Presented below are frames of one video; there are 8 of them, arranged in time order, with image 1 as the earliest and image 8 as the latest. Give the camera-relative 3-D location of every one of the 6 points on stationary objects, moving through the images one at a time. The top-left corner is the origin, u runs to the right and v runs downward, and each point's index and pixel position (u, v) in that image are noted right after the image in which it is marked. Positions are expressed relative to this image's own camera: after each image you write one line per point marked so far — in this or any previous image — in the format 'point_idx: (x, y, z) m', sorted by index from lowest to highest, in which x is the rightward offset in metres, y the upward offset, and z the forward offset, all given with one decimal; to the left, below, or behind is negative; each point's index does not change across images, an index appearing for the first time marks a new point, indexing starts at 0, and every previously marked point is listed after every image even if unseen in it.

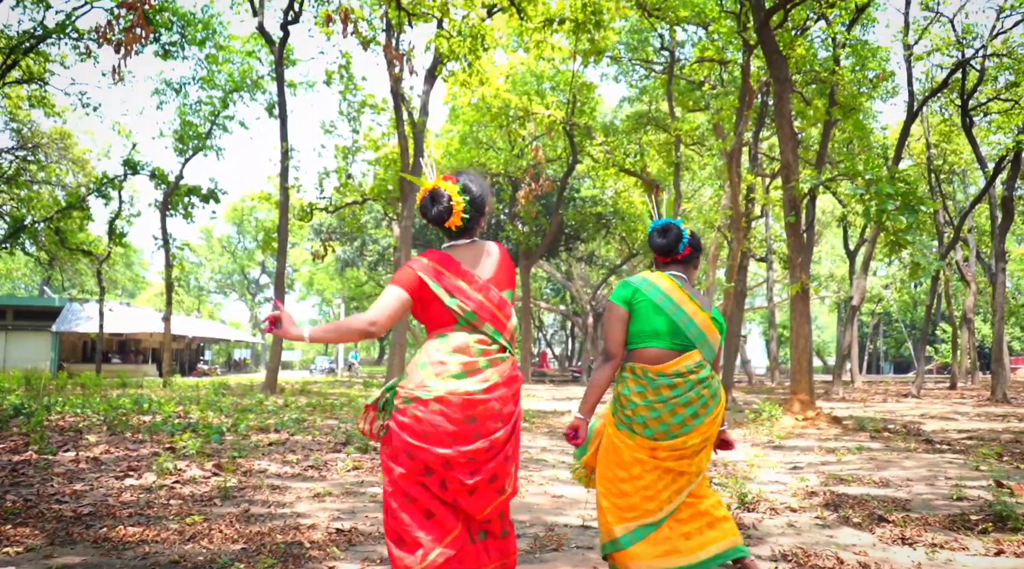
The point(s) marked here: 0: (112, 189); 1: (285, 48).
0: (-9.1, +2.2, +19.6) m
1: (-4.6, +4.9, +17.6) m
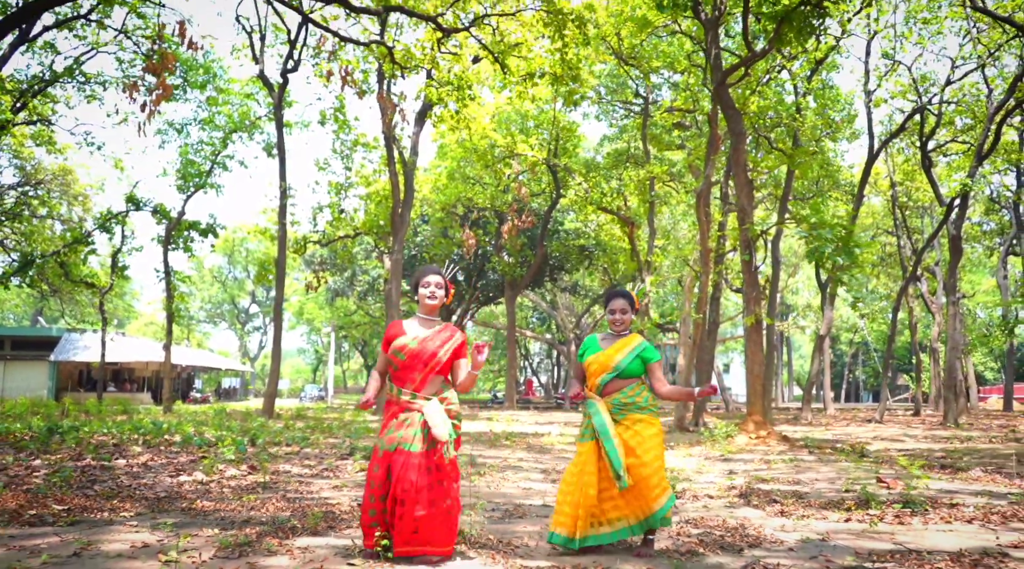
0: (-9.5, +1.4, +20.5) m
1: (-5.0, +4.2, +18.7) m
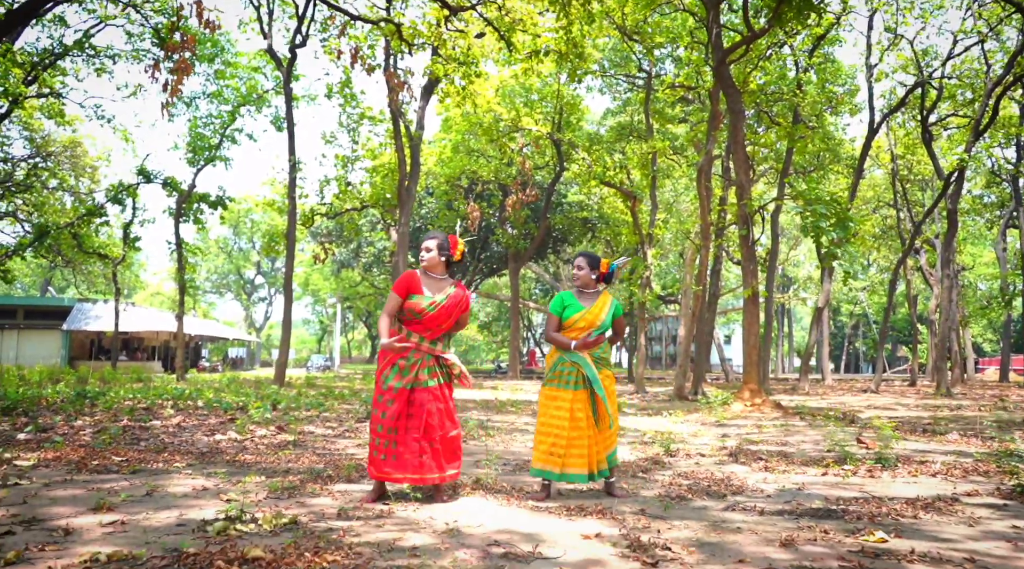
0: (-9.4, +2.1, +20.9) m
1: (-4.9, +4.8, +18.9) m
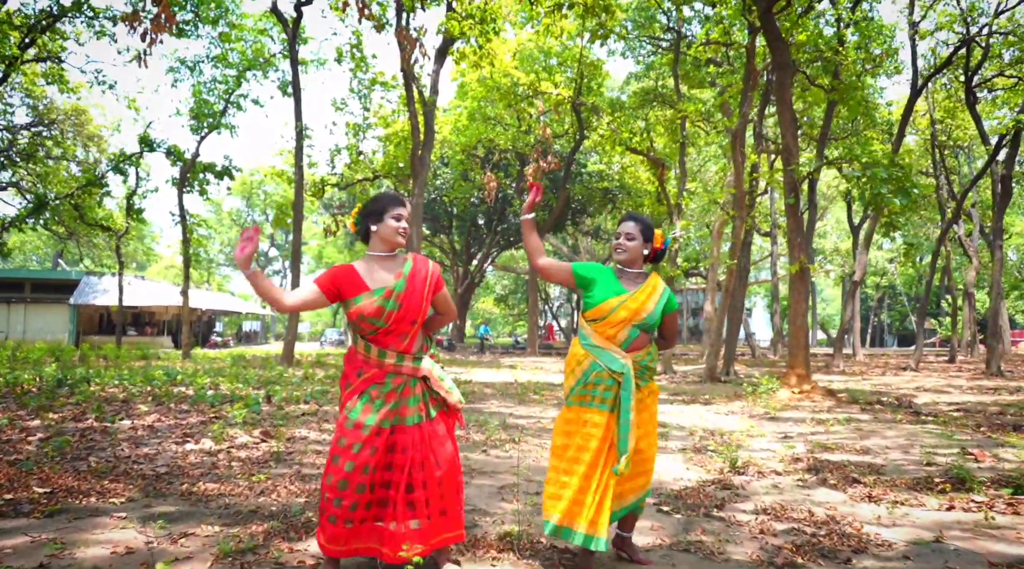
0: (-8.9, +2.8, +20.0) m
1: (-4.5, +5.4, +17.9) m
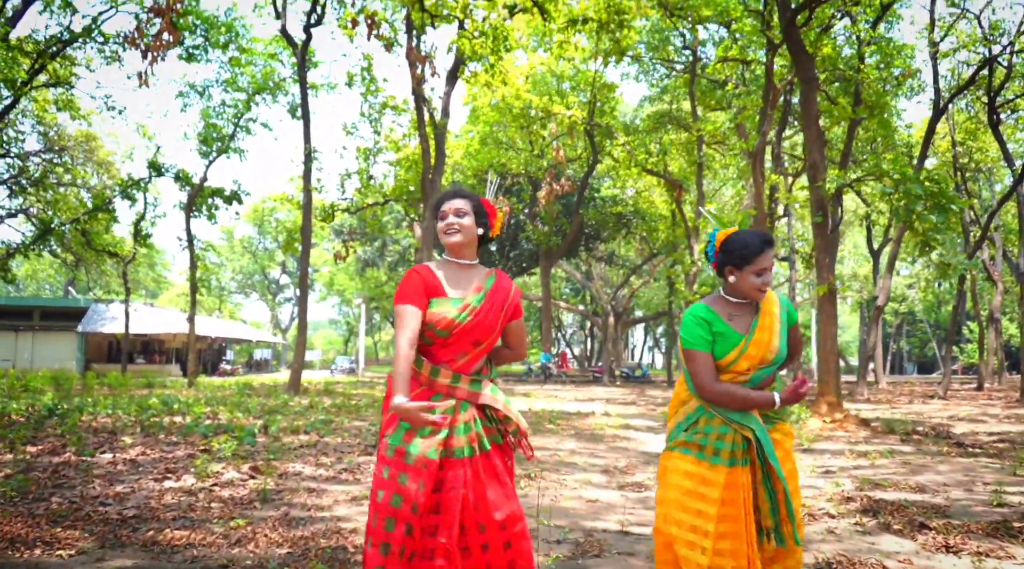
0: (-8.6, +2.2, +19.8) m
1: (-4.2, +4.8, +17.7) m
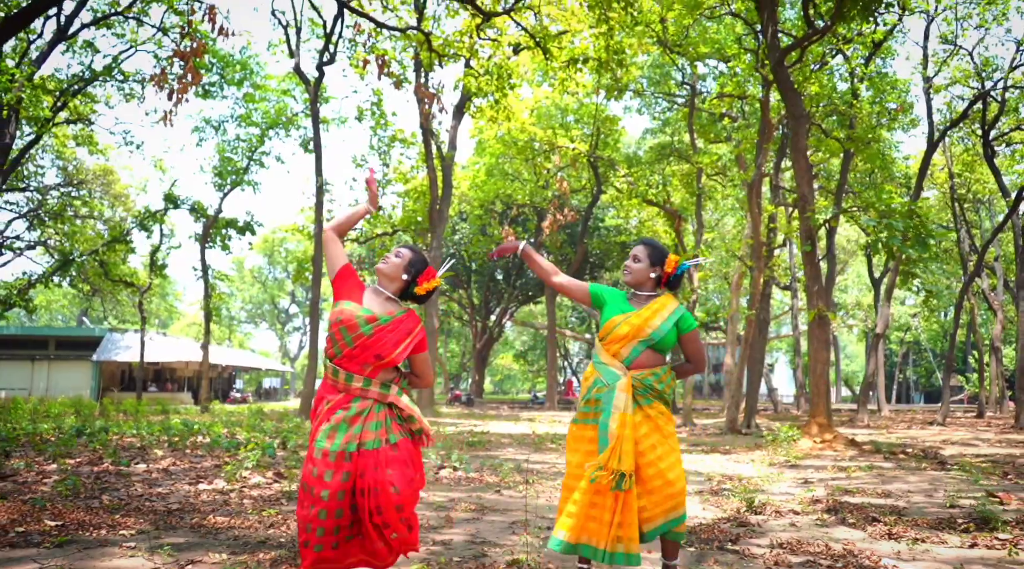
0: (-8.5, +1.5, +20.4) m
1: (-4.1, +4.2, +18.3) m
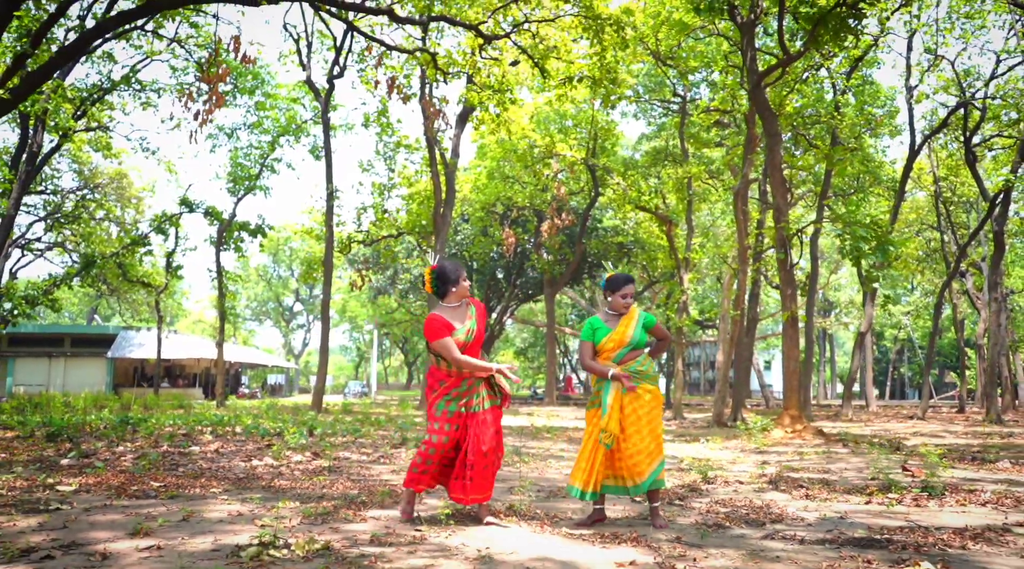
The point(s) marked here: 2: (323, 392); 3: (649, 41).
0: (-8.5, +1.5, +21.3) m
1: (-4.1, +4.2, +19.2) m
2: (-3.6, -2.1, +16.3) m
3: (+2.6, +4.7, +16.4) m
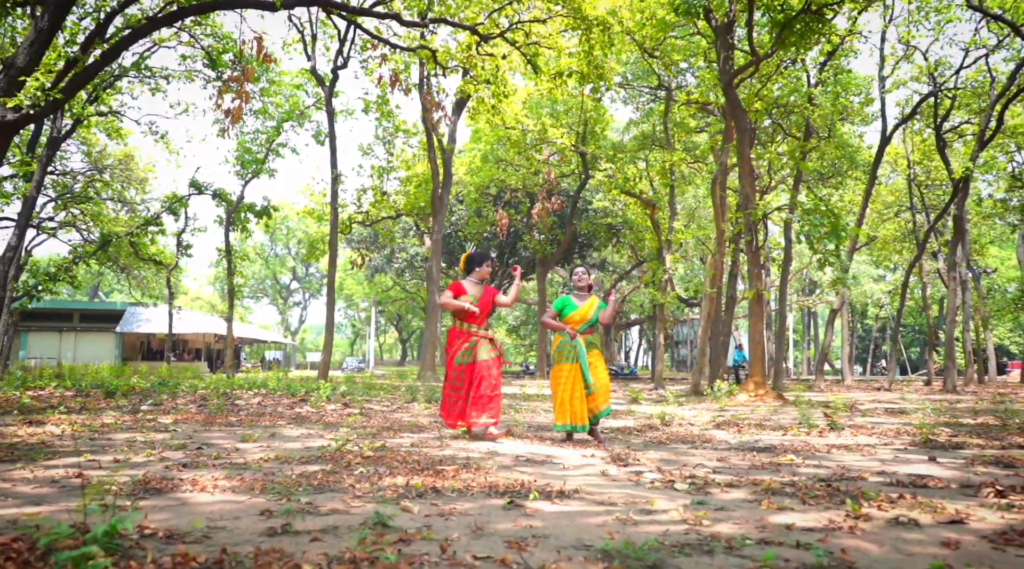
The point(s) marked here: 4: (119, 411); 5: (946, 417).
0: (-8.7, +2.0, +22.3) m
1: (-4.2, +4.7, +20.3) m
2: (-3.7, -1.6, +17.5) m
3: (+2.5, +5.1, +17.5) m
4: (-3.3, -1.1, +7.0) m
5: (+3.8, -1.2, +7.4) m
